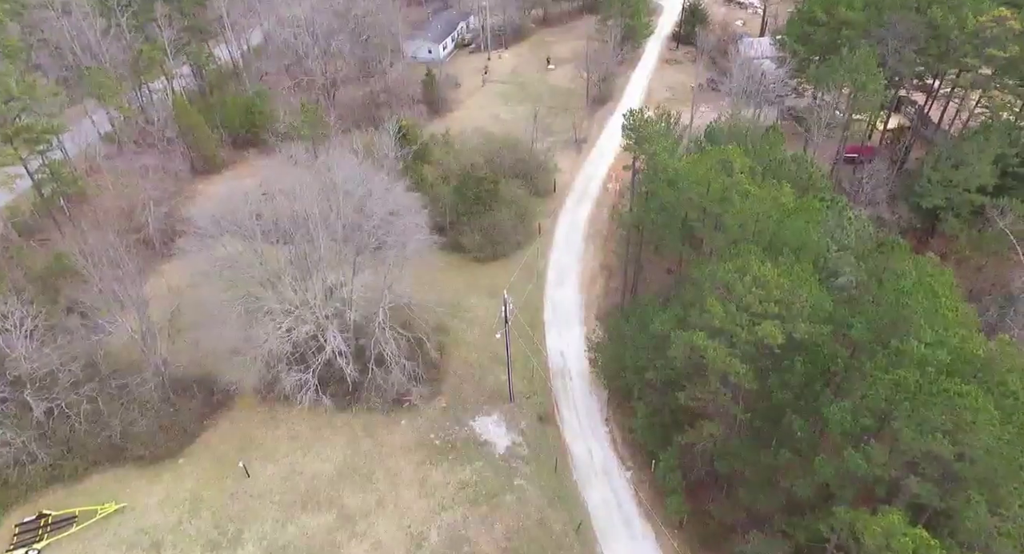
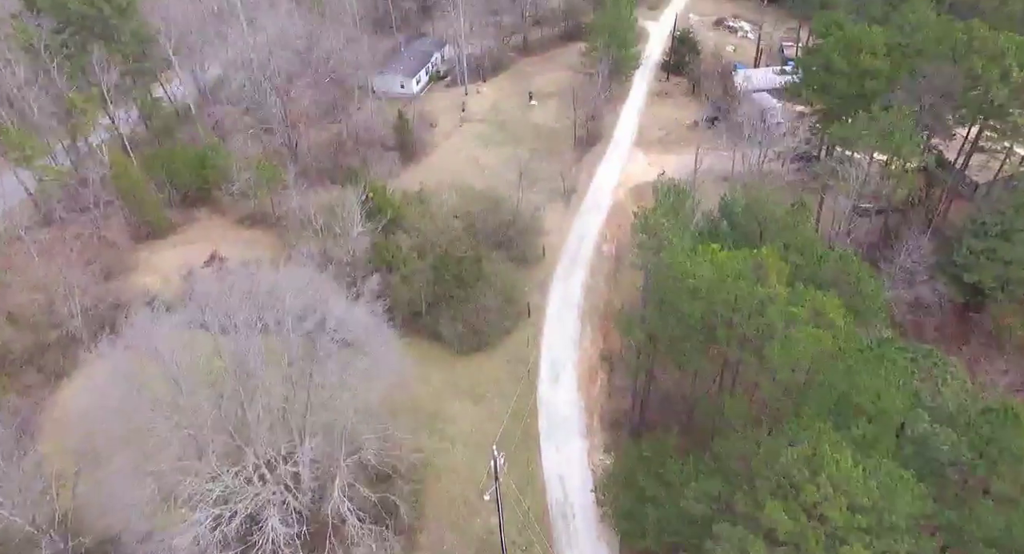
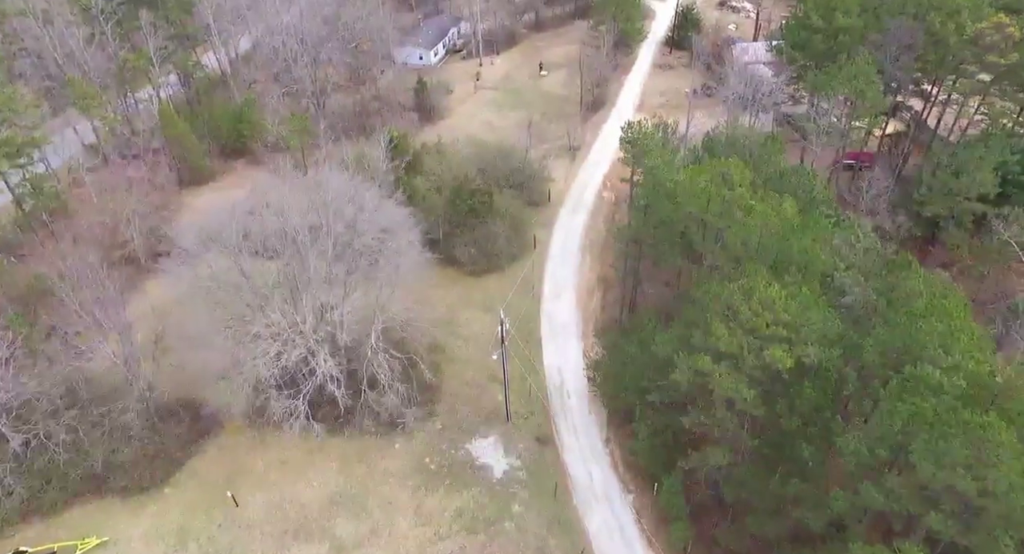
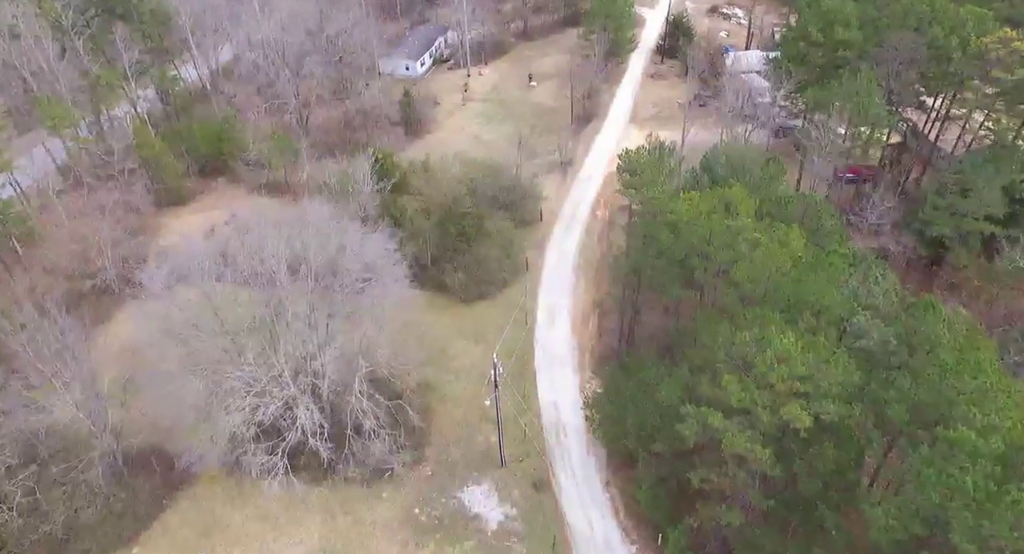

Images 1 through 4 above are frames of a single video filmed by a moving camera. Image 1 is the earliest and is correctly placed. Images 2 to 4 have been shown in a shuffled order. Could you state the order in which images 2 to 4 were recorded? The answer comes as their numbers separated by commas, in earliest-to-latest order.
3, 4, 2
